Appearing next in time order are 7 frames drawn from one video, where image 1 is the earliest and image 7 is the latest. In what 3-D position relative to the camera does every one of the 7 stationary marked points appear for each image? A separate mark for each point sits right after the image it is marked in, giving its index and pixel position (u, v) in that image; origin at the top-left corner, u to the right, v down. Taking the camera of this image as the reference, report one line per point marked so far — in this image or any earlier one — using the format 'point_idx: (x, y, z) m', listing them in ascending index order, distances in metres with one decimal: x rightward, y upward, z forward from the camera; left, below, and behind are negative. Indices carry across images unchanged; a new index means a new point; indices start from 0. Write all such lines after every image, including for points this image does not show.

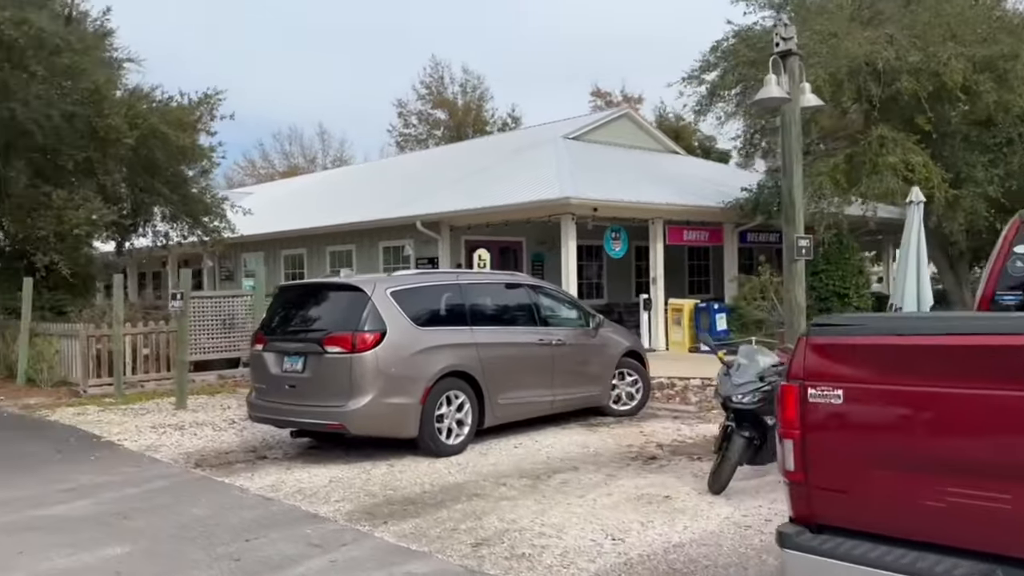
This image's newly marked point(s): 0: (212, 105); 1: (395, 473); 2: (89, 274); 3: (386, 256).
0: (-6.3, +3.8, +17.0) m
1: (-1.0, -1.6, +6.9) m
2: (-8.0, +0.3, +15.2) m
3: (-3.0, +0.7, +18.9) m
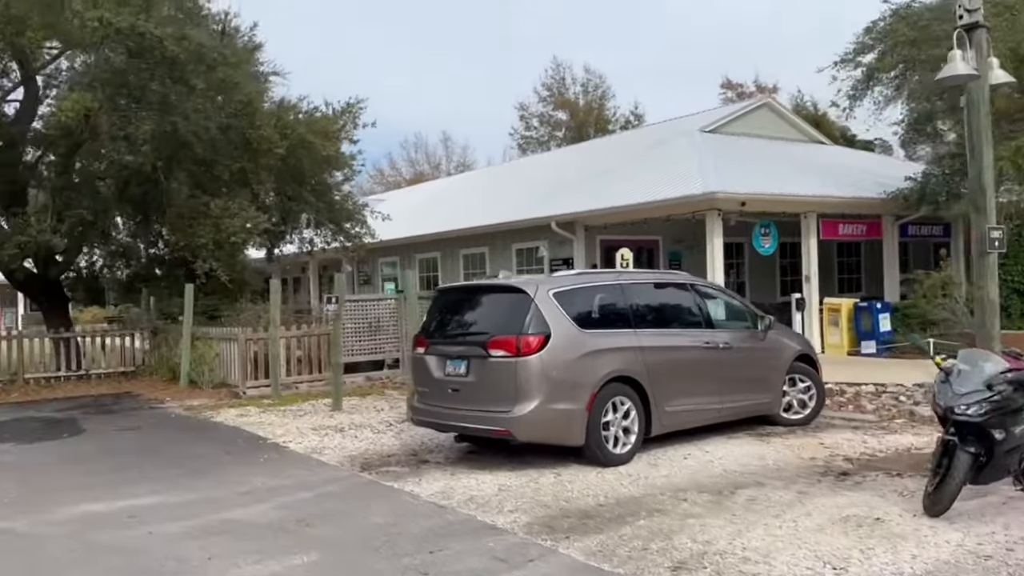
0: (-3.4, +3.7, +17.3) m
1: (+0.4, -1.6, +6.6) m
2: (-5.3, +0.2, +15.8) m
3: (+0.2, +0.7, +18.8) m
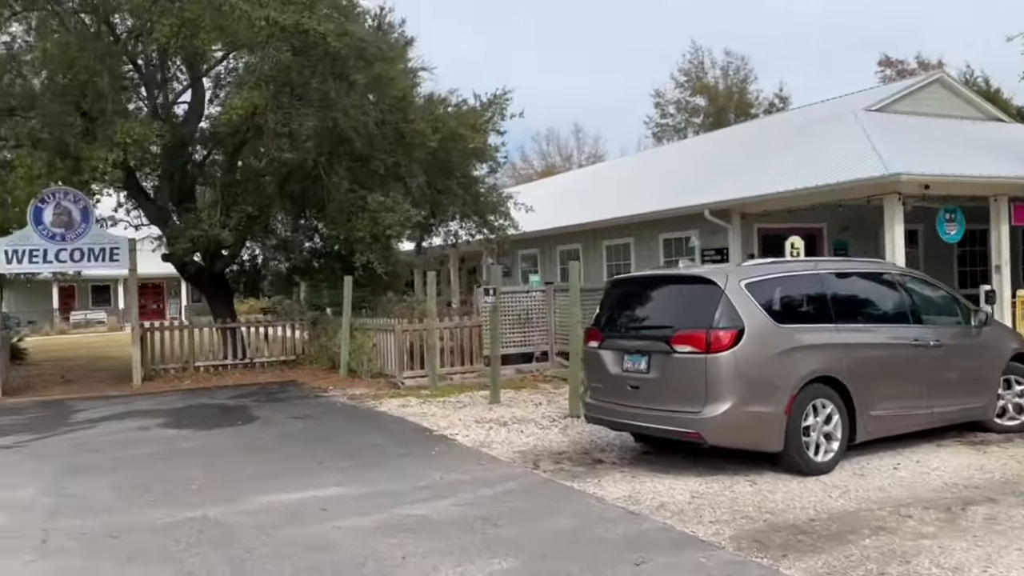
0: (-0.2, +3.9, +17.2) m
1: (+1.9, -1.5, +6.0) m
2: (-2.3, +0.3, +16.0) m
3: (+3.5, +0.9, +18.1) m
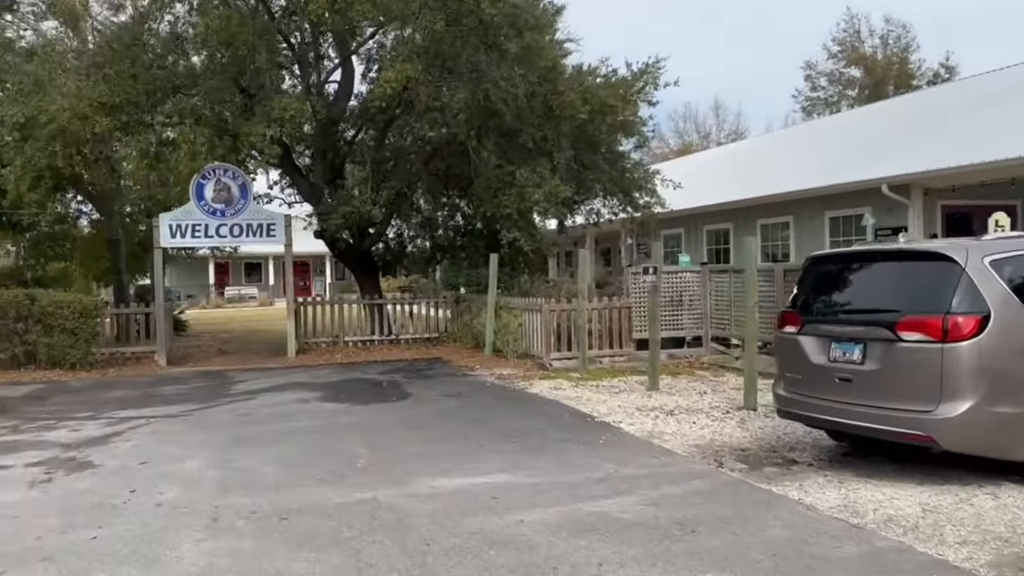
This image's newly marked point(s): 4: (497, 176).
0: (+2.9, +4.3, +16.3) m
1: (+3.1, -1.4, +5.1) m
2: (+0.5, +0.7, +15.5) m
3: (+6.7, +1.2, +16.7) m
4: (-0.3, +2.0, +14.2) m
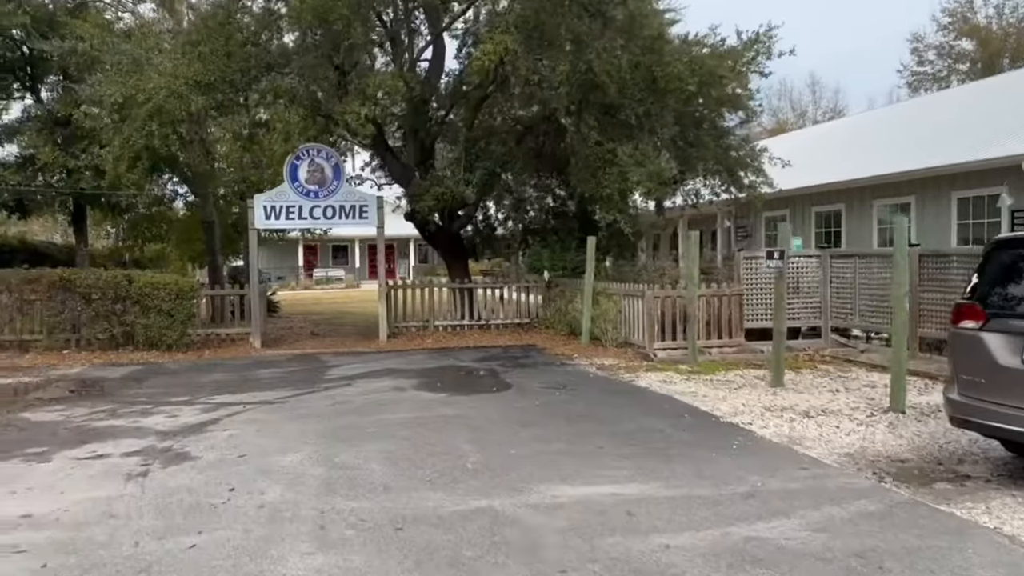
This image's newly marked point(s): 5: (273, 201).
0: (+4.7, +4.6, +15.2) m
1: (+3.9, -1.3, +4.1) m
2: (+2.3, +1.0, +14.7) m
3: (+8.5, +1.5, +15.2) m
4: (+1.4, +2.3, +13.4) m
5: (-4.2, +1.6, +14.3) m
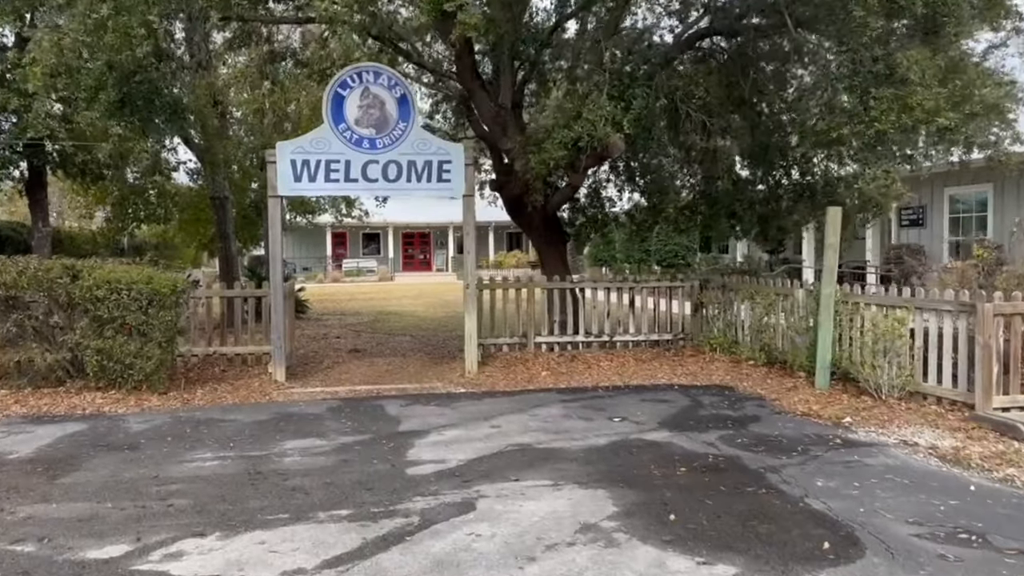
0: (+6.7, +4.5, +9.7) m
1: (+5.5, -1.5, -1.3) m
2: (+4.3, +1.0, +9.3) m
3: (+10.5, +1.4, +9.7) m
4: (+3.3, +2.2, +8.0) m
5: (-2.3, +1.5, +9.1) m
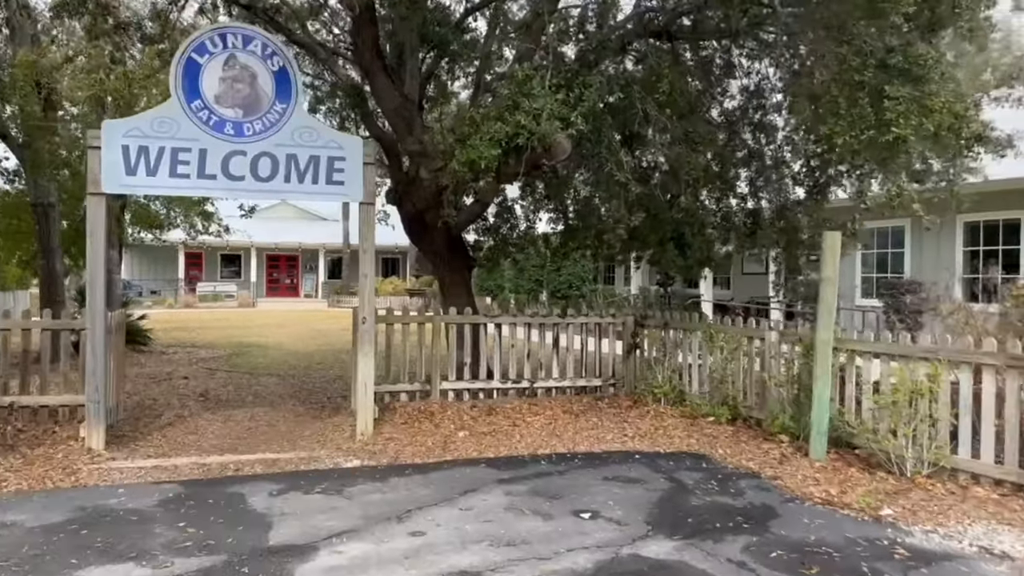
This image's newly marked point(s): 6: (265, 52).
0: (+5.8, +4.0, +8.8) m
1: (+6.3, -1.6, -2.4) m
2: (+3.4, +0.5, +7.9) m
3: (+9.5, +0.8, +9.3) m
4: (+2.7, +1.8, +6.6) m
5: (-3.0, +1.3, +6.7) m
6: (-2.1, +2.0, +7.0) m
